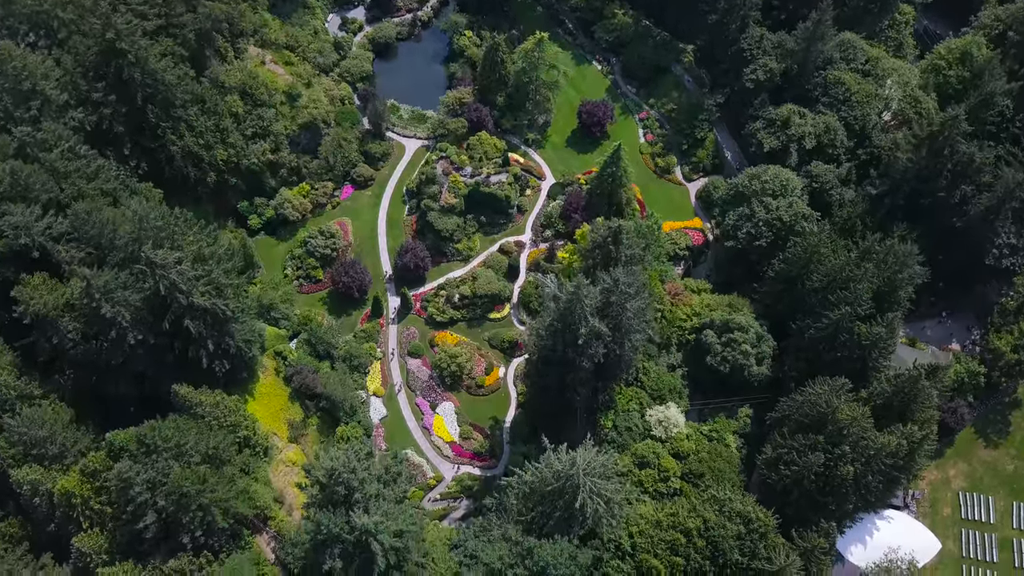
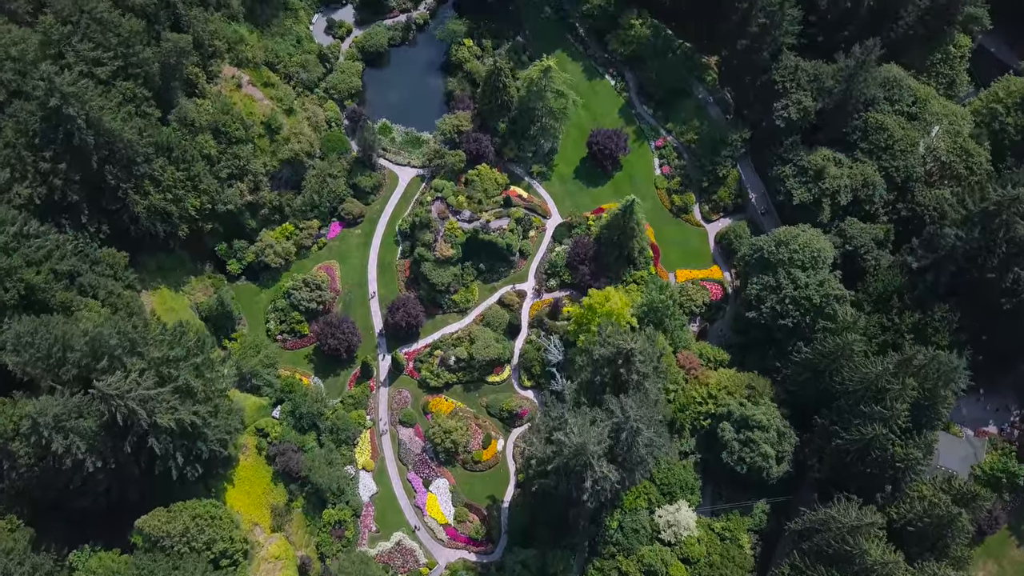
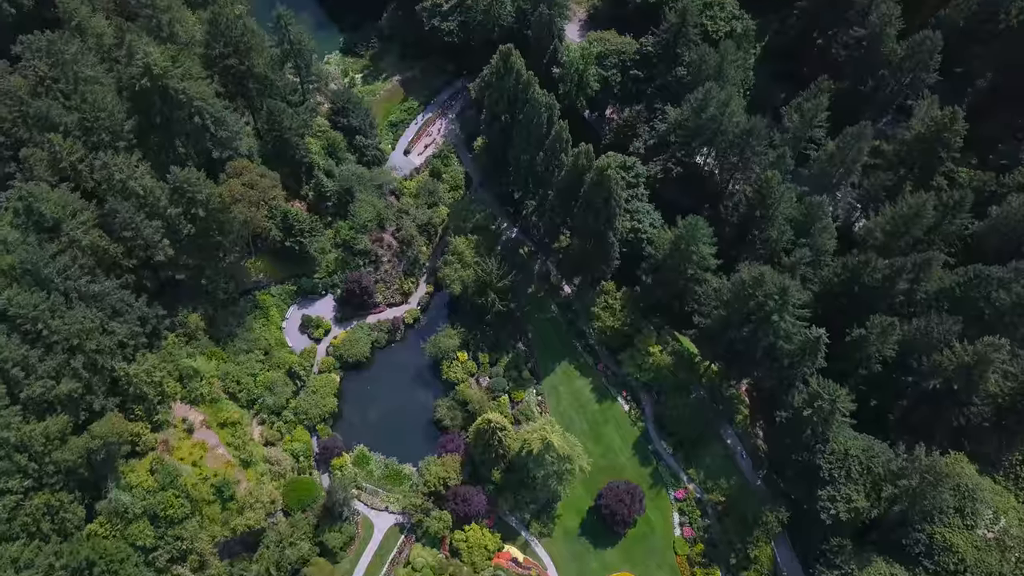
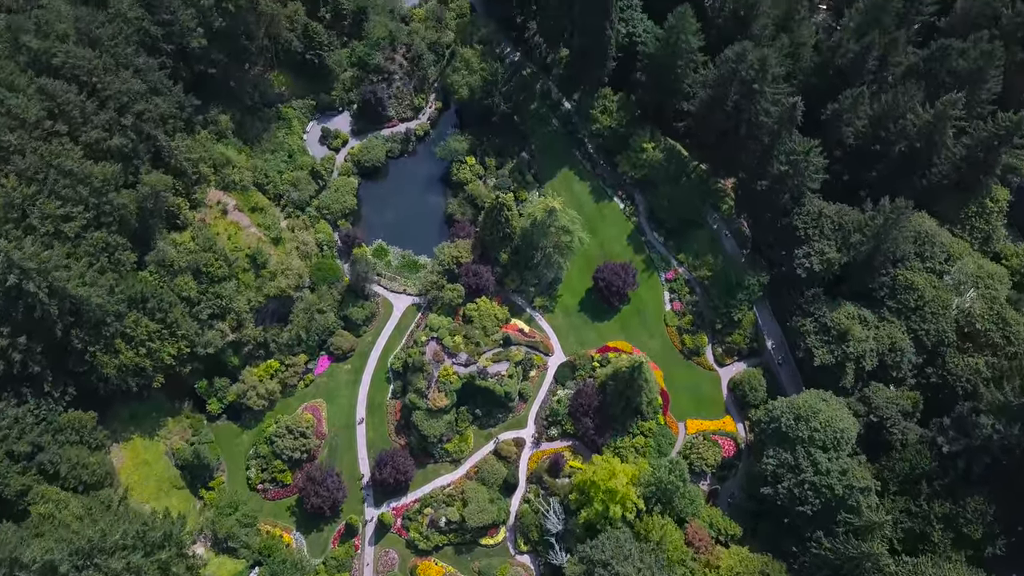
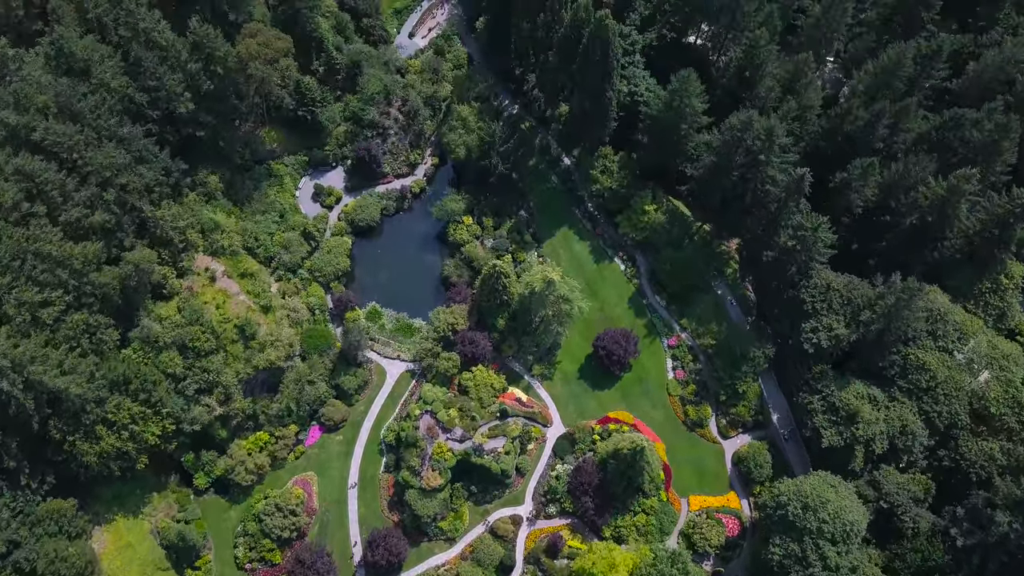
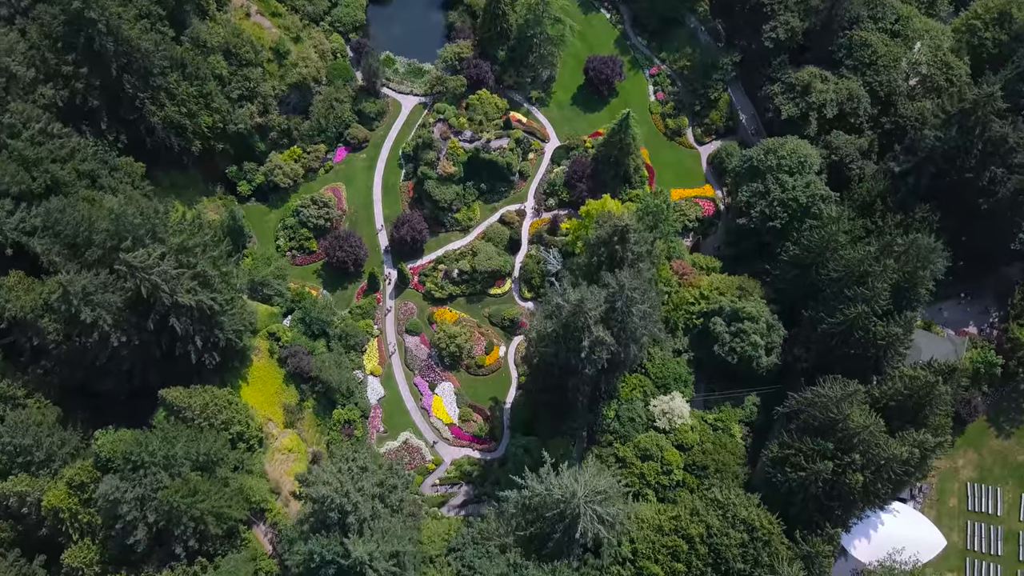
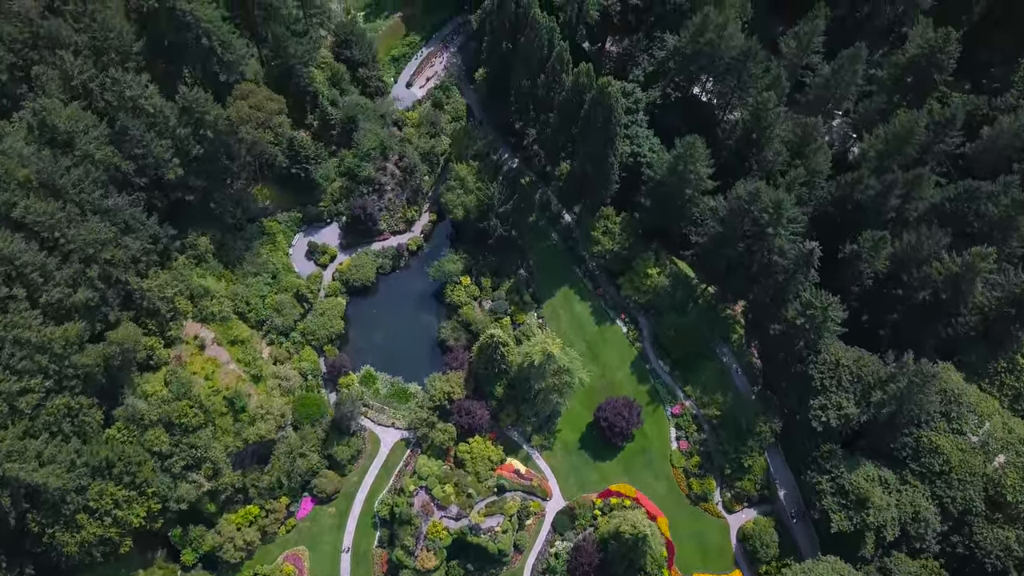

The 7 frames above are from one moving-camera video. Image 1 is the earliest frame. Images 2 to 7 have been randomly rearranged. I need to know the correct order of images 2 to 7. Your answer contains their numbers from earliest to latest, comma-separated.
6, 2, 4, 5, 7, 3
